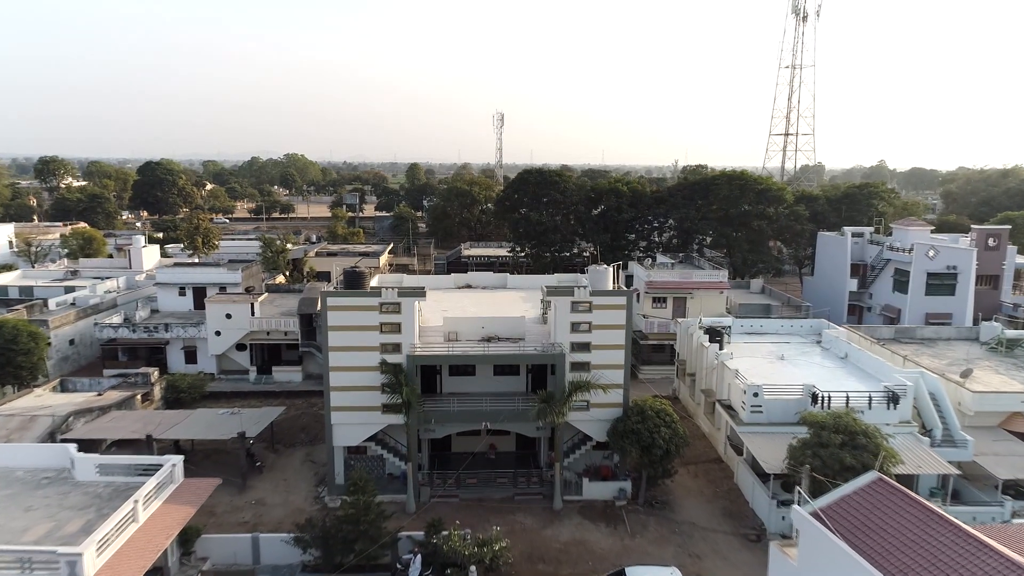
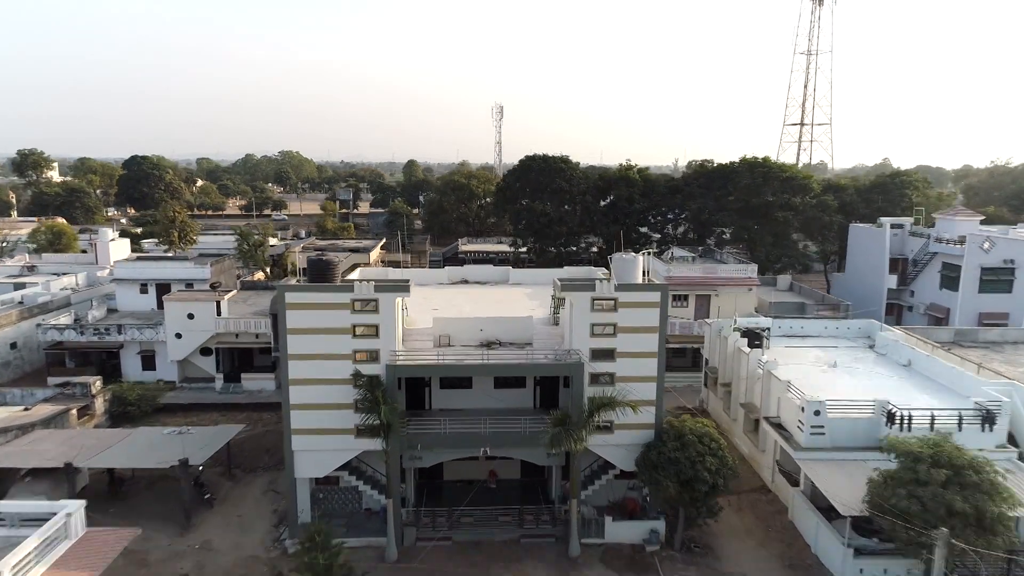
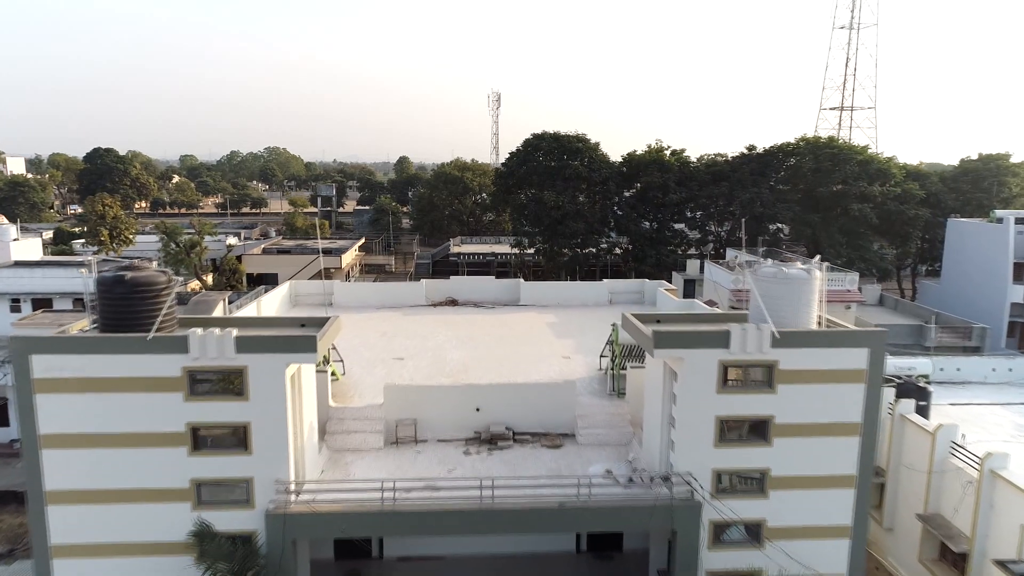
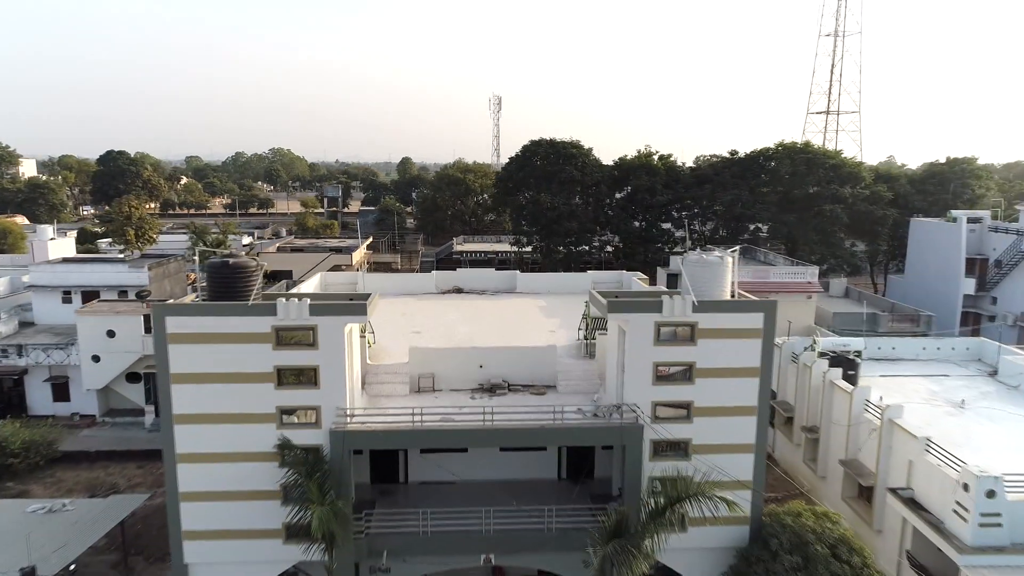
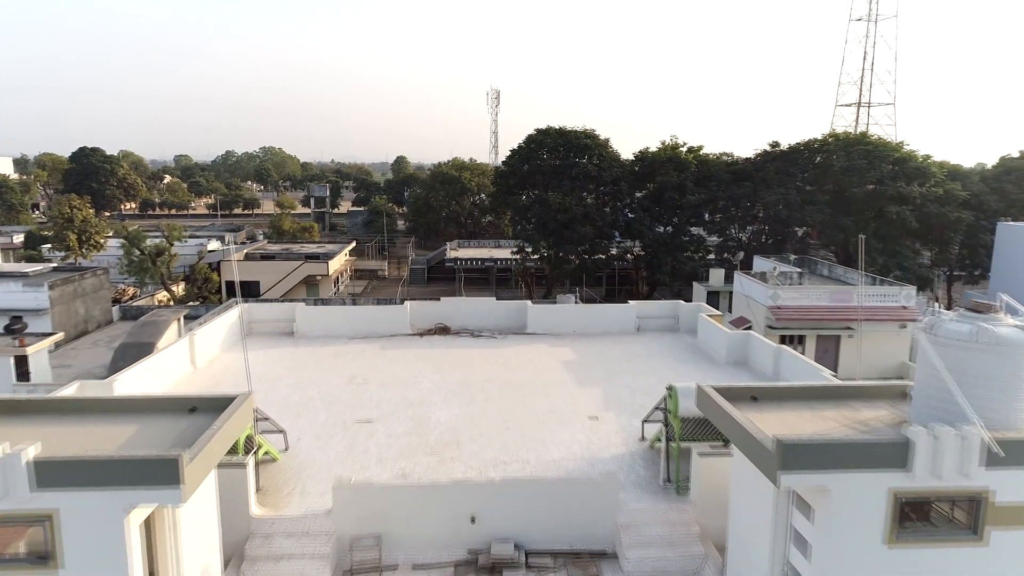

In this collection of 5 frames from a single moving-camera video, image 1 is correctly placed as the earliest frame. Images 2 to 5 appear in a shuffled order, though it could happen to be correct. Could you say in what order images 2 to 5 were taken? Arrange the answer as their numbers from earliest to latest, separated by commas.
2, 4, 3, 5
